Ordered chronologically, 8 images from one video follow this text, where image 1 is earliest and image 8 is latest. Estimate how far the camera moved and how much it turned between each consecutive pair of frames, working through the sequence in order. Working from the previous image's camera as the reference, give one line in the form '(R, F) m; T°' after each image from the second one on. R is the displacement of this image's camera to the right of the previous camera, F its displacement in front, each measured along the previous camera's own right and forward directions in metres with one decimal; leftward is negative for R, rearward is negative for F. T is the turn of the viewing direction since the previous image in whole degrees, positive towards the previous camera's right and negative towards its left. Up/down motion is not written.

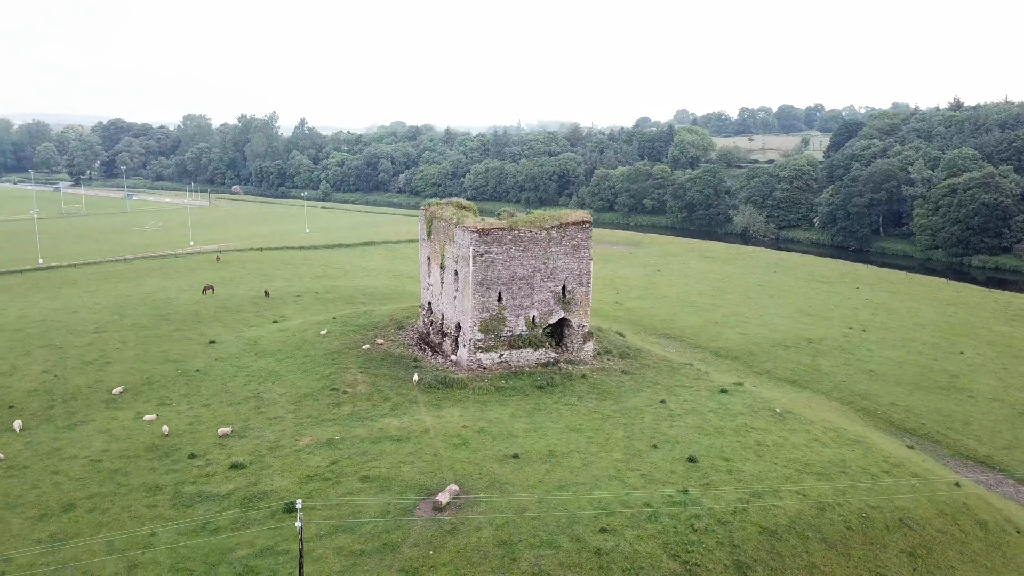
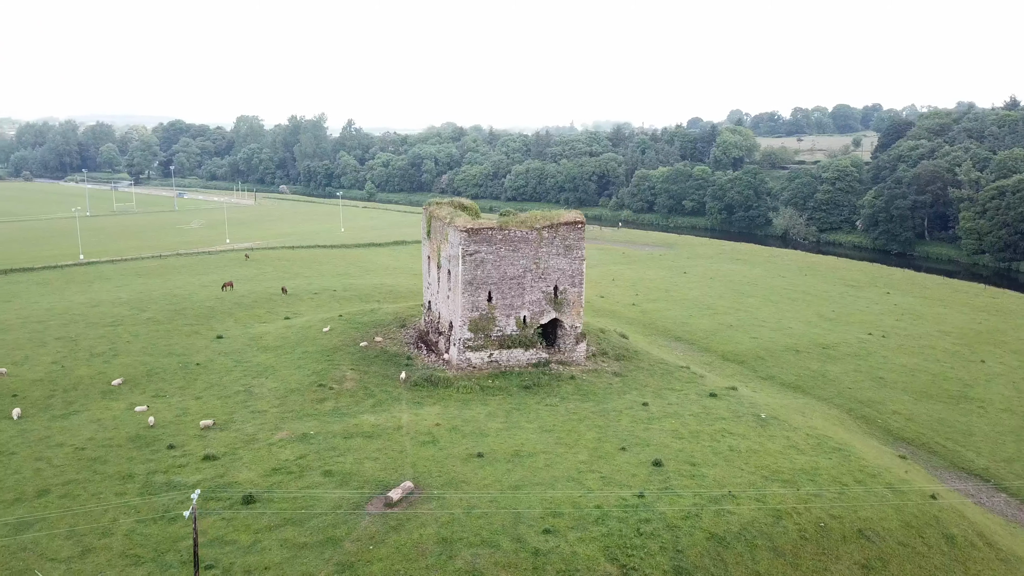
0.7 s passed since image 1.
(+1.9, +0.1) m; -4°
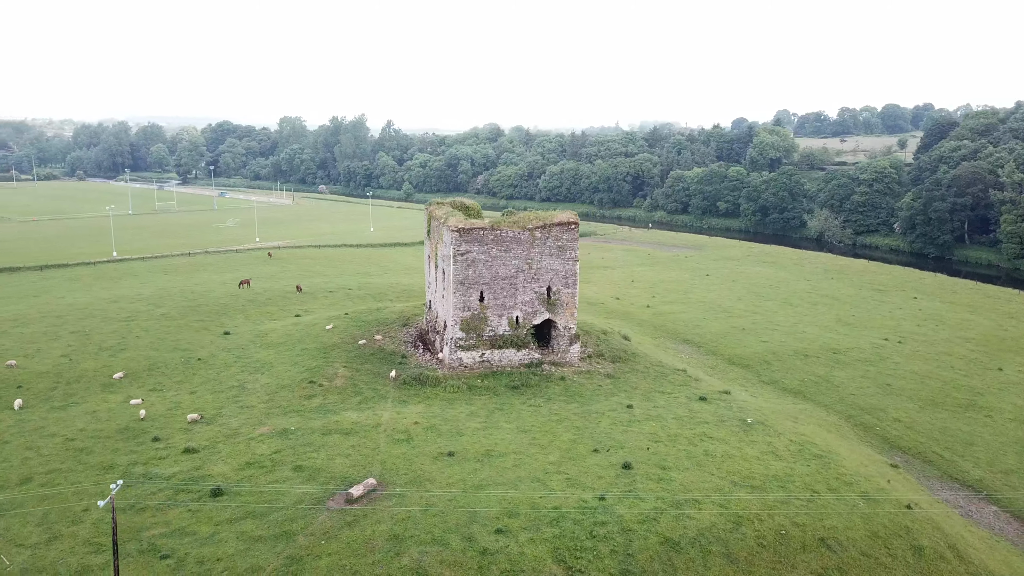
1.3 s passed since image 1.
(+1.6, 0.0) m; -3°
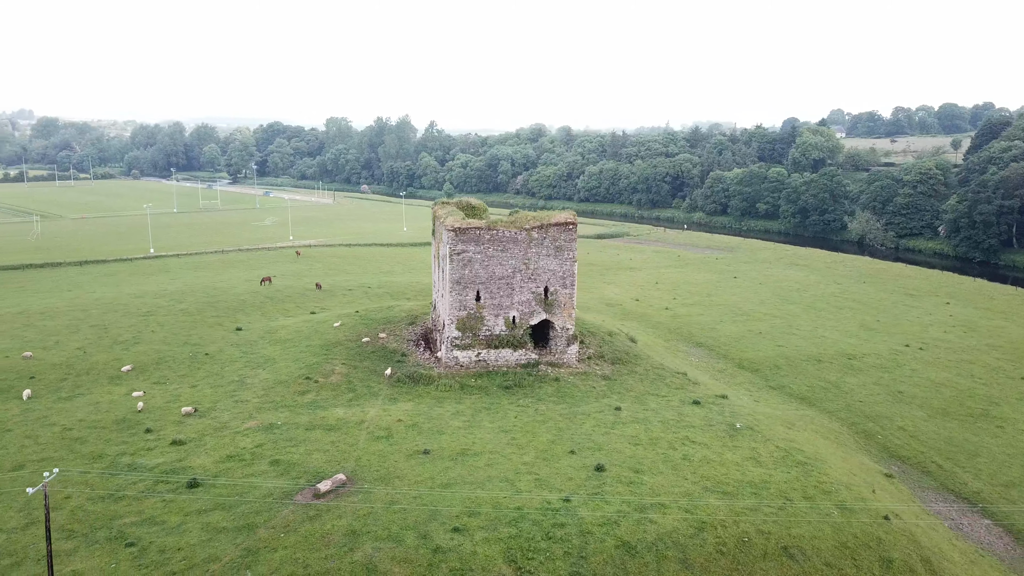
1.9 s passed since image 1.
(+1.6, 0.0) m; -4°
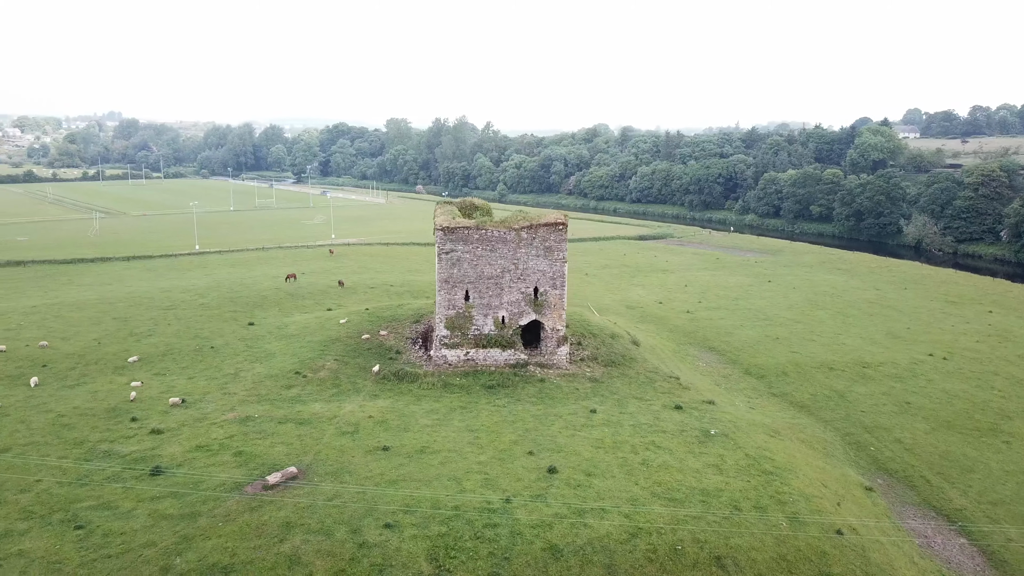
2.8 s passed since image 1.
(+2.3, +0.1) m; -5°
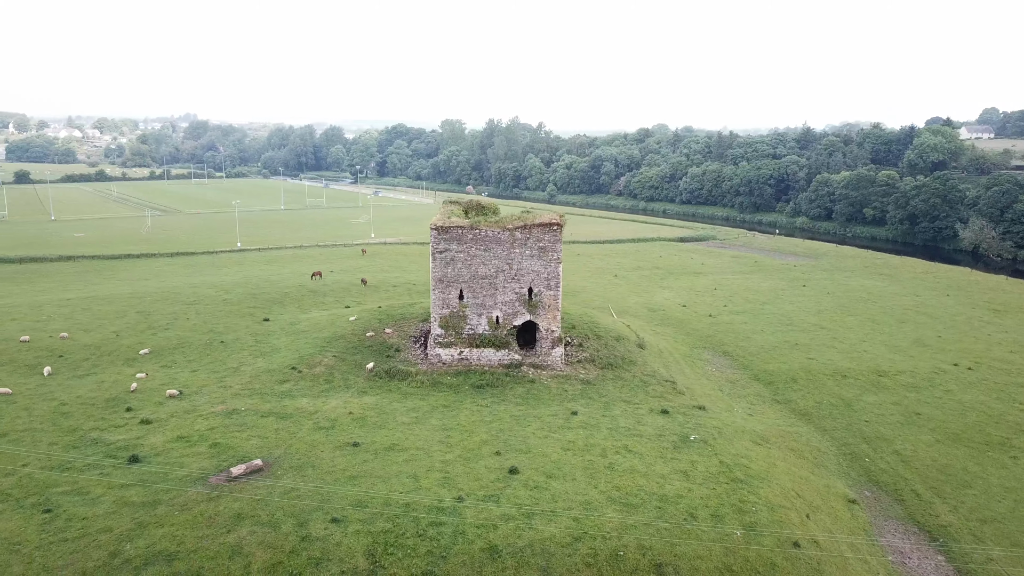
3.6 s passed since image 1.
(+2.0, +0.1) m; -4°
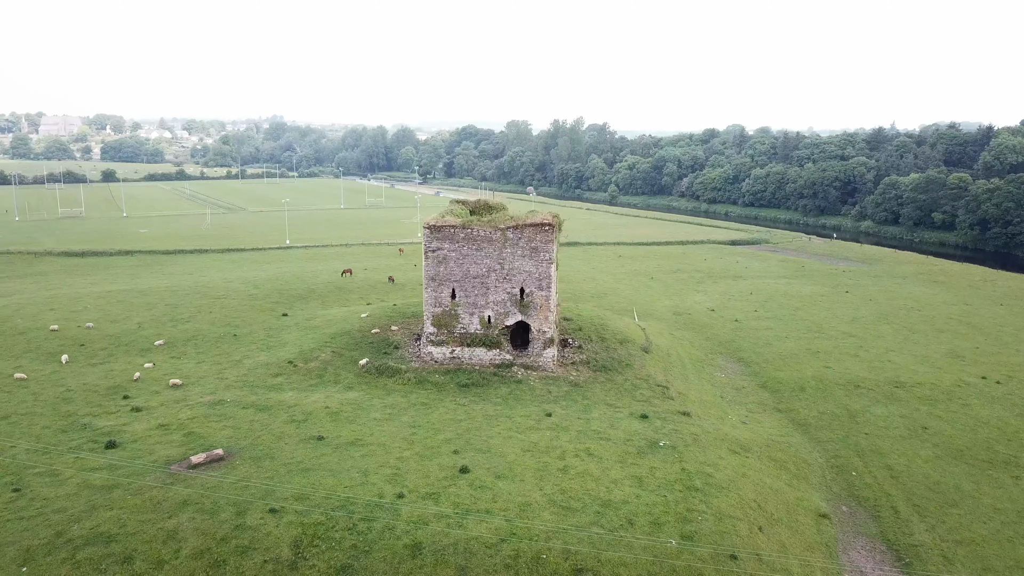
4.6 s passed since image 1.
(+2.5, +0.2) m; -5°
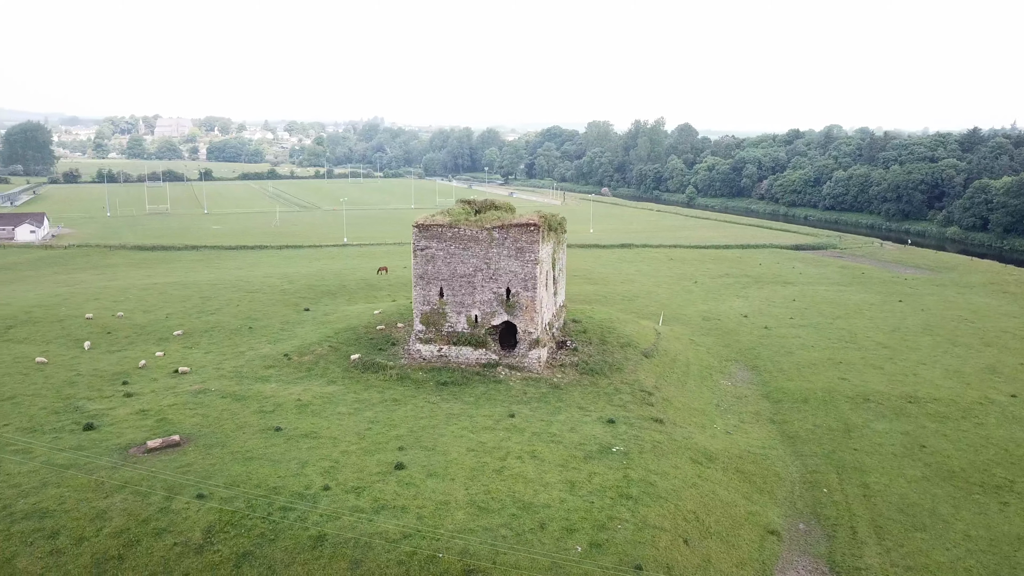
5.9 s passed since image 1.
(+3.2, +0.2) m; -7°
